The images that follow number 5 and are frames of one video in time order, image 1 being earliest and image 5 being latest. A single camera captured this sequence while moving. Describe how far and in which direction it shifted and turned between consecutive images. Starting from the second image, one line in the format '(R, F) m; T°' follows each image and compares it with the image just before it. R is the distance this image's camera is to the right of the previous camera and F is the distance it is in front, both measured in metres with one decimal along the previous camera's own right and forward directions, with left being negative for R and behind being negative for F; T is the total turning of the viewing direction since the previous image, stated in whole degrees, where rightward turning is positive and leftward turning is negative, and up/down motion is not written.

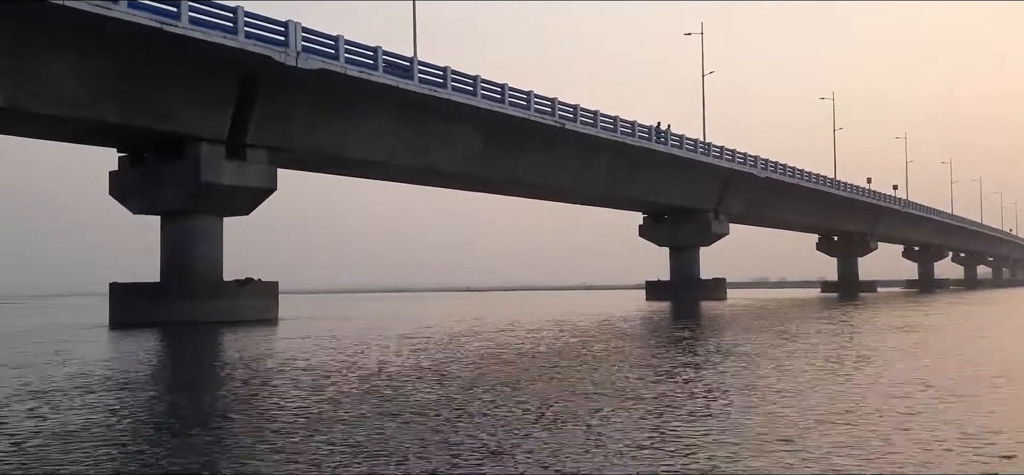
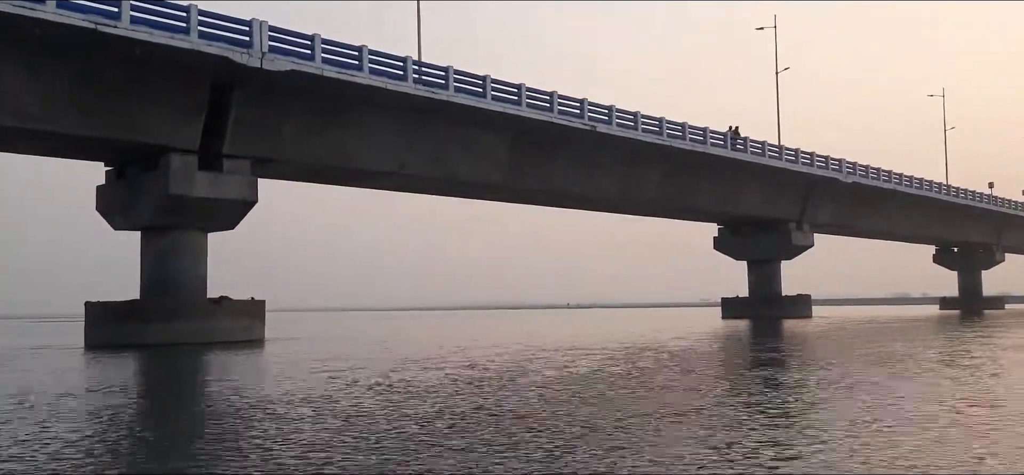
(+3.8, +3.2) m; -8°
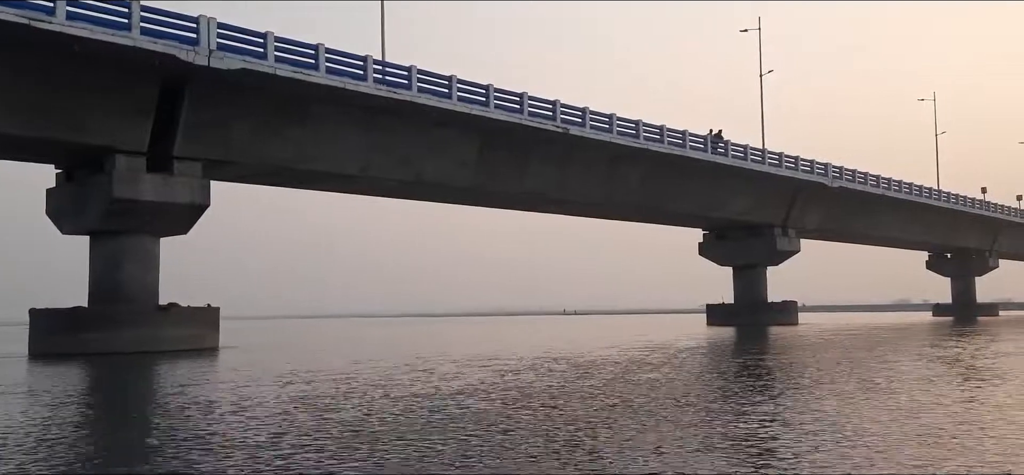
(+1.2, +0.9) m; 0°
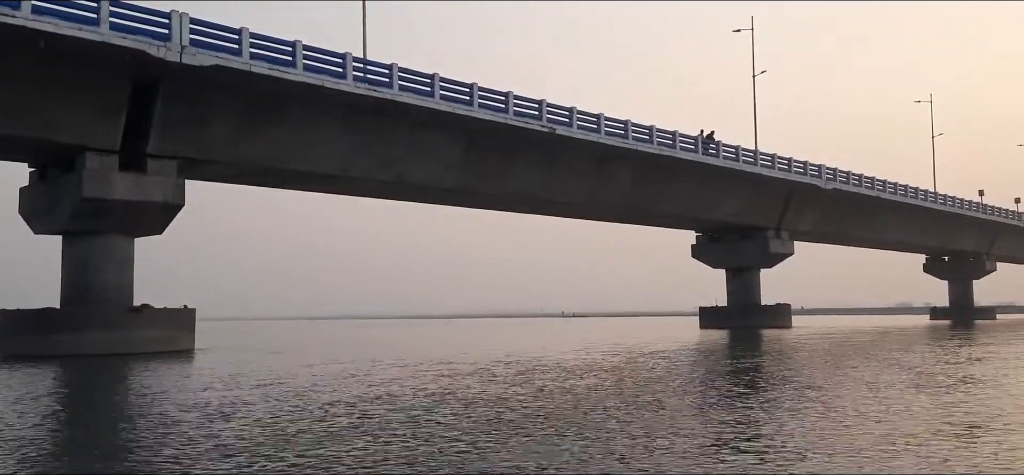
(+0.6, +0.5) m; 0°
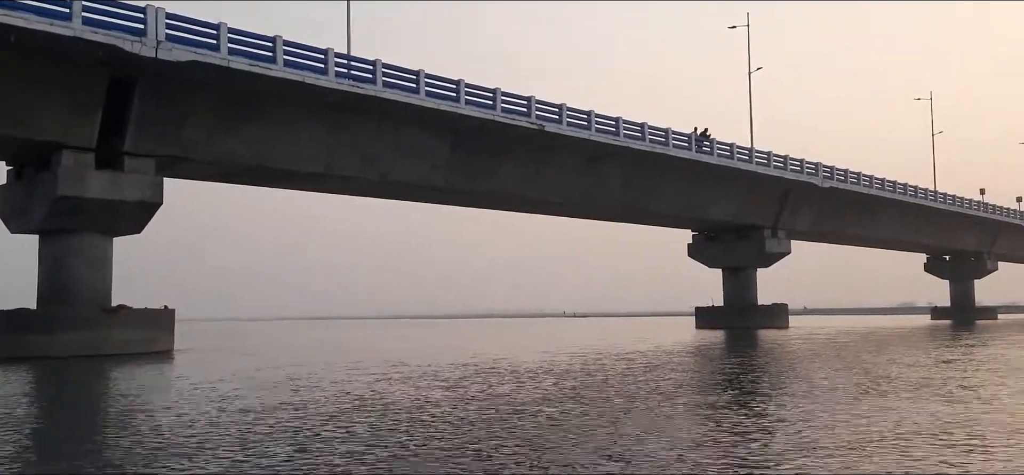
(+0.6, +0.5) m; 0°
